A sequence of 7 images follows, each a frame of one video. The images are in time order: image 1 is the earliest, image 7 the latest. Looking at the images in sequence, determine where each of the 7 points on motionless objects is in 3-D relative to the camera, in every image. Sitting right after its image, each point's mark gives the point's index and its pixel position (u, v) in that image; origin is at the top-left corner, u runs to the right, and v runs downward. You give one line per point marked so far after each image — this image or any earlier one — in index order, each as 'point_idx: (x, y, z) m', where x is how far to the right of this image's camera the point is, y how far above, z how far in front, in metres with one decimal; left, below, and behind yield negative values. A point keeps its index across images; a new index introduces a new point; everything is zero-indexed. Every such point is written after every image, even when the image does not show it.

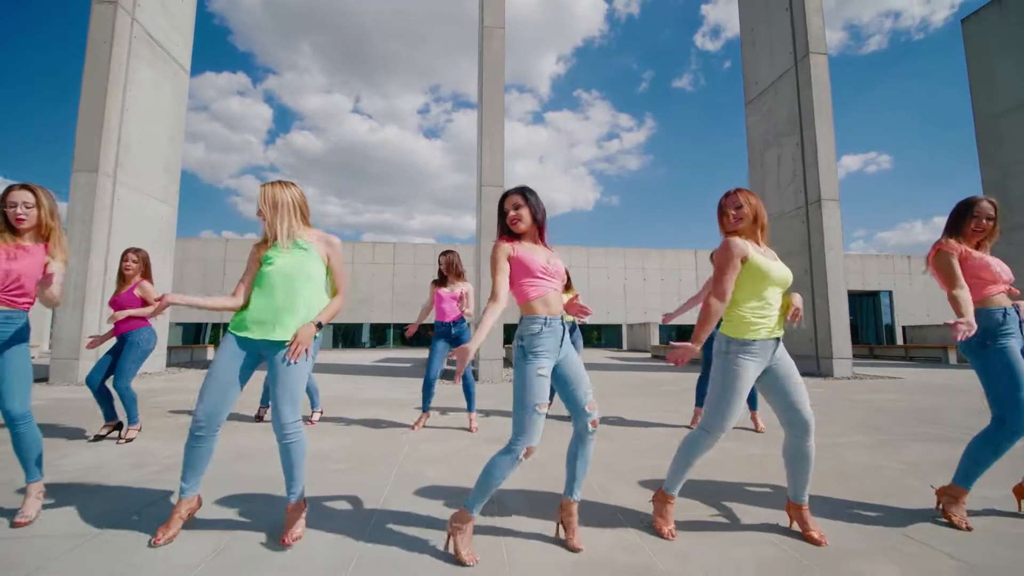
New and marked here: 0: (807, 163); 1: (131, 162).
0: (+6.1, +2.6, +10.2) m
1: (-7.1, +2.4, +9.3) m
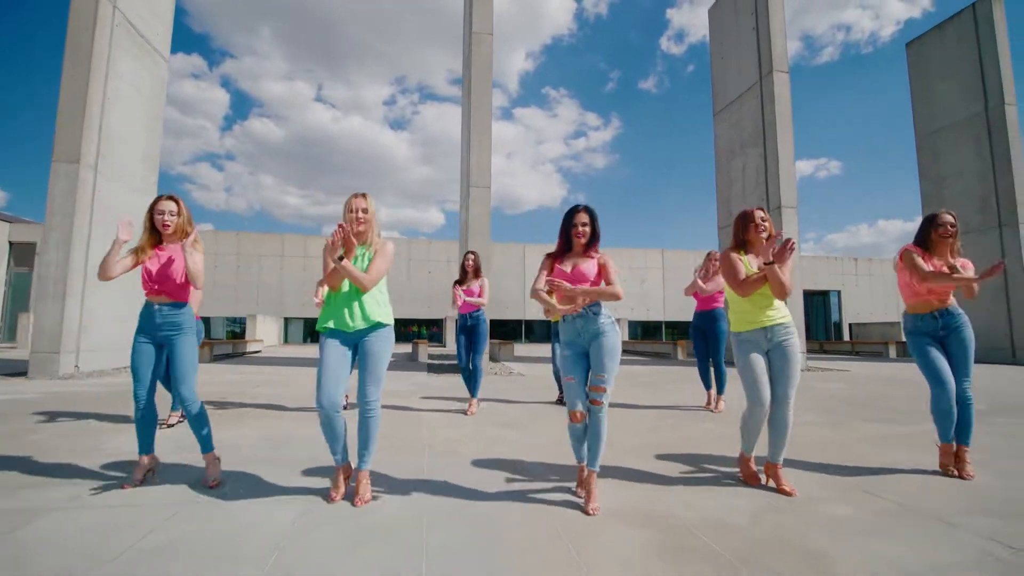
0: (+5.7, +2.6, +11.0) m
1: (-7.4, +2.5, +9.2) m
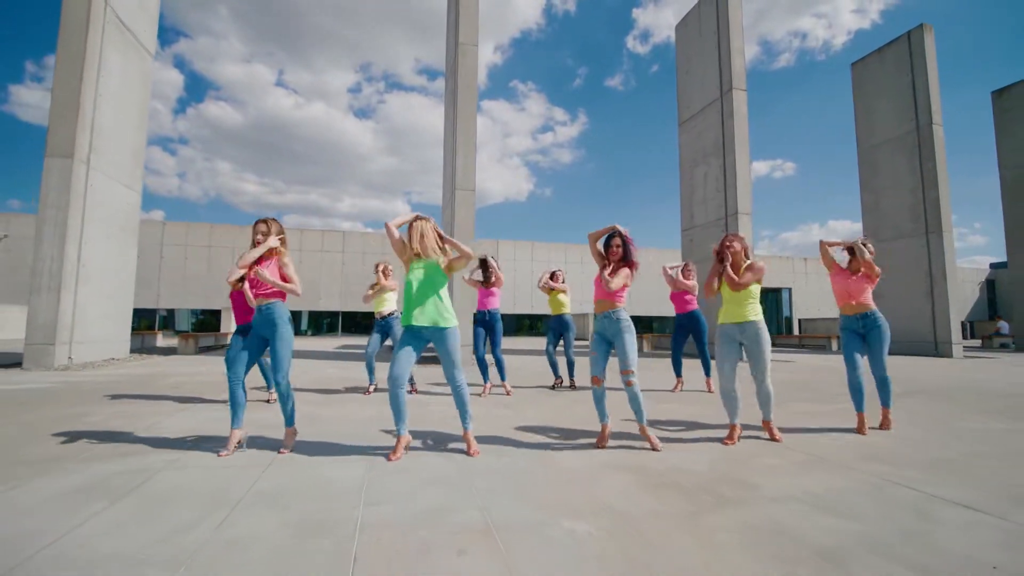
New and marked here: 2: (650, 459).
0: (+5.3, +2.6, +12.1) m
1: (-7.7, +2.6, +9.3) m
2: (+0.9, -1.1, +3.3) m
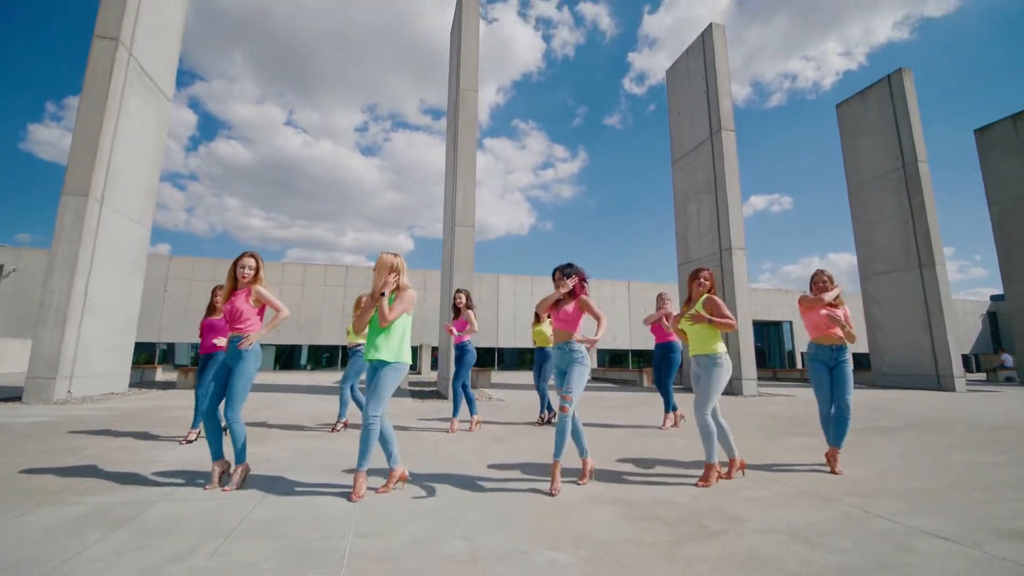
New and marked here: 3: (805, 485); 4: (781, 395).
0: (+5.2, +1.8, +12.3) m
1: (-7.7, +2.0, +9.7) m
2: (+0.8, -1.4, +3.3) m
3: (+2.1, -1.4, +3.6) m
4: (+6.4, -2.5, +11.6) m
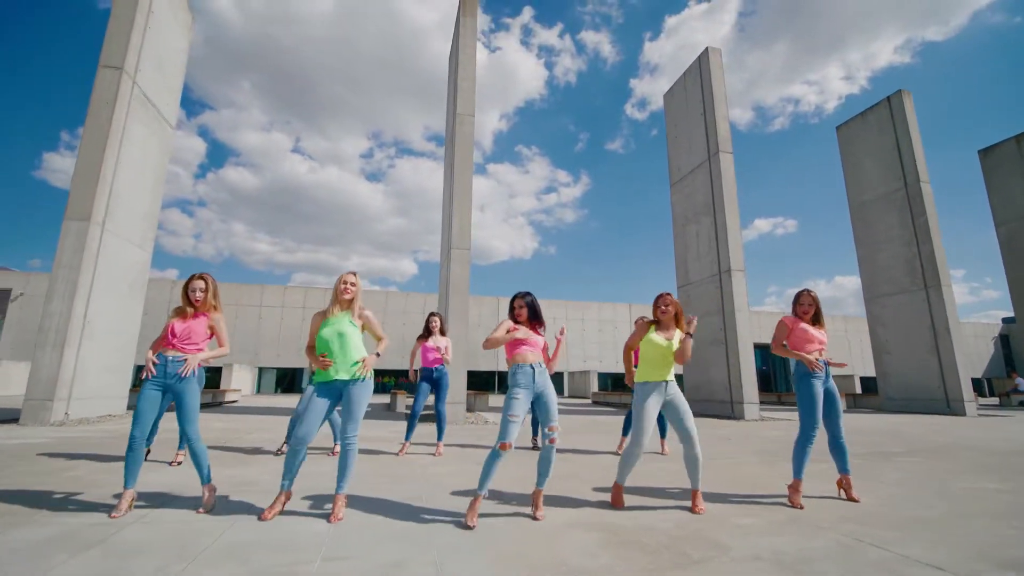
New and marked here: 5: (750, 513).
0: (+5.2, +1.2, +12.3) m
1: (-7.8, +1.5, +9.8) m
2: (+0.7, -1.5, +3.2) m
3: (+2.0, -1.6, +3.5) m
4: (+6.3, -3.0, +11.4) m
5: (+1.6, -1.5, +3.4) m
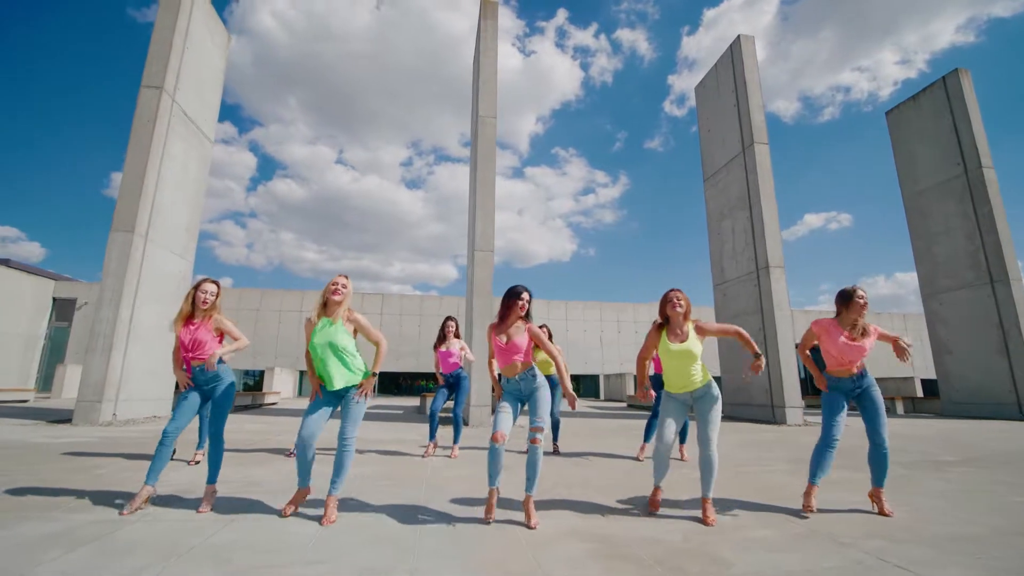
0: (+5.8, +1.3, +11.8) m
1: (-7.3, +1.3, +10.3) m
2: (+0.7, -1.5, +3.0) m
3: (+2.0, -1.5, +3.2) m
4: (+6.9, -3.0, +10.7) m
5: (+1.6, -1.5, +3.1) m
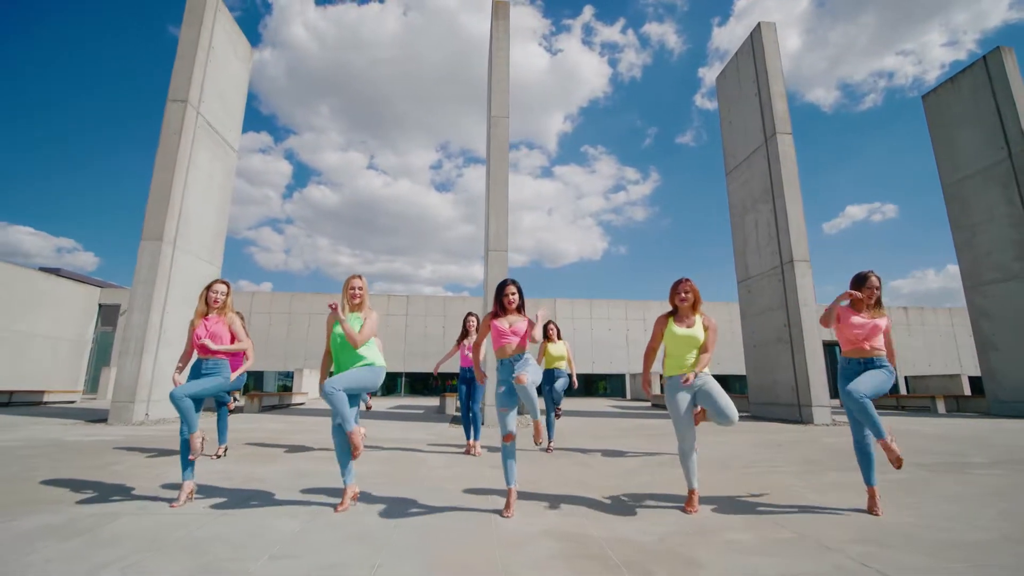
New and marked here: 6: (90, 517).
0: (+6.2, +1.4, +11.4) m
1: (-7.0, +1.2, +10.7) m
2: (+0.5, -1.4, +3.0) m
3: (+1.9, -1.5, +3.1) m
4: (+7.3, -2.8, +10.3) m
5: (+1.5, -1.5, +3.0) m
6: (-2.7, -1.5, +3.1) m
